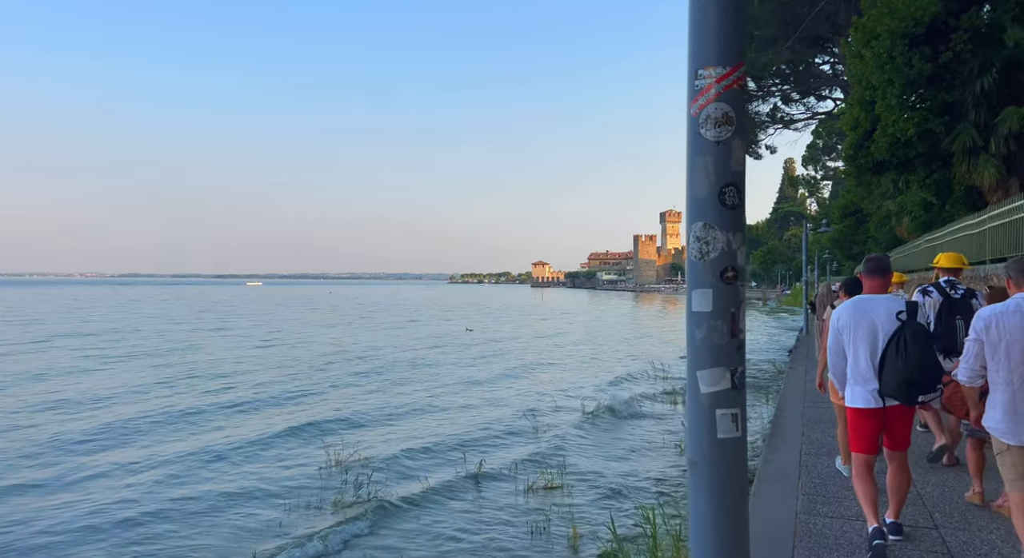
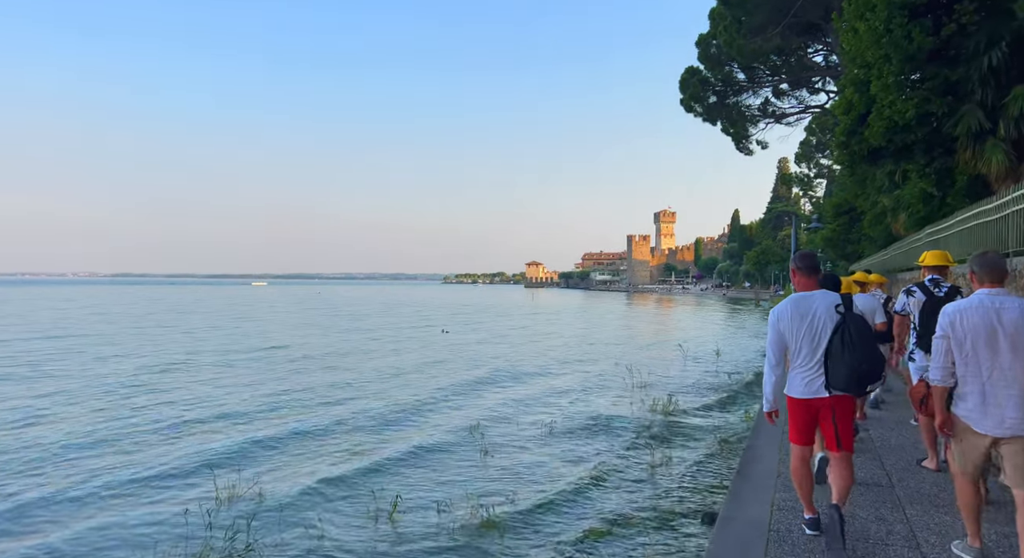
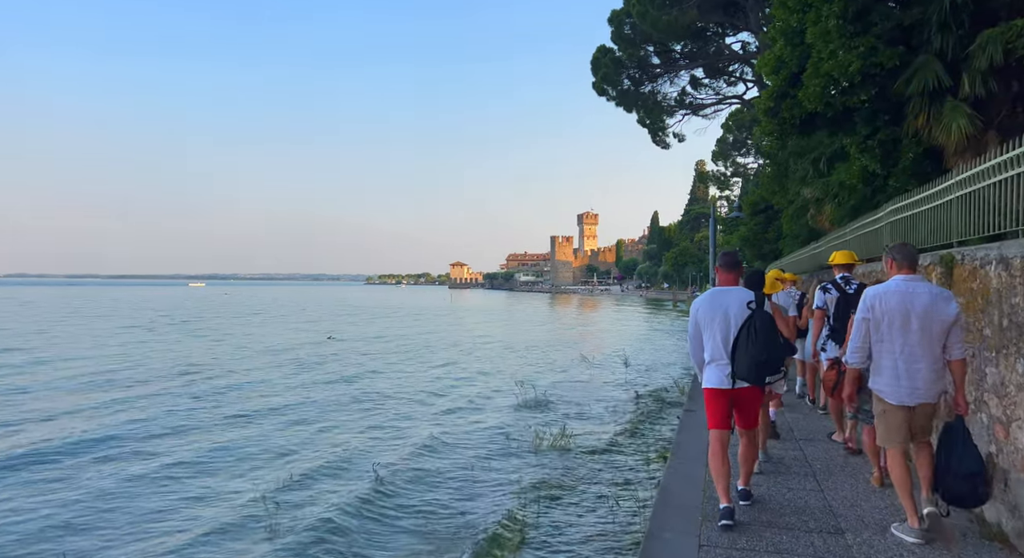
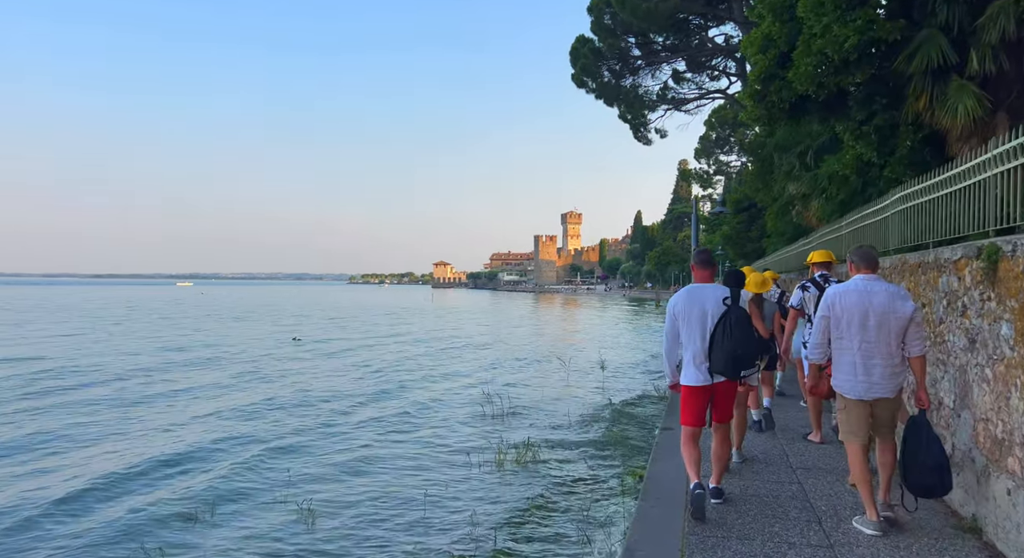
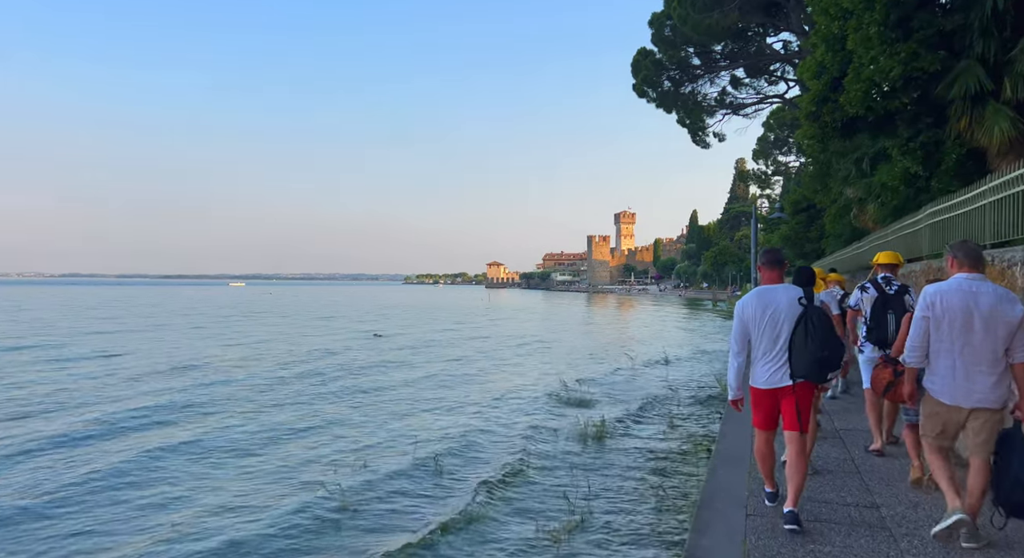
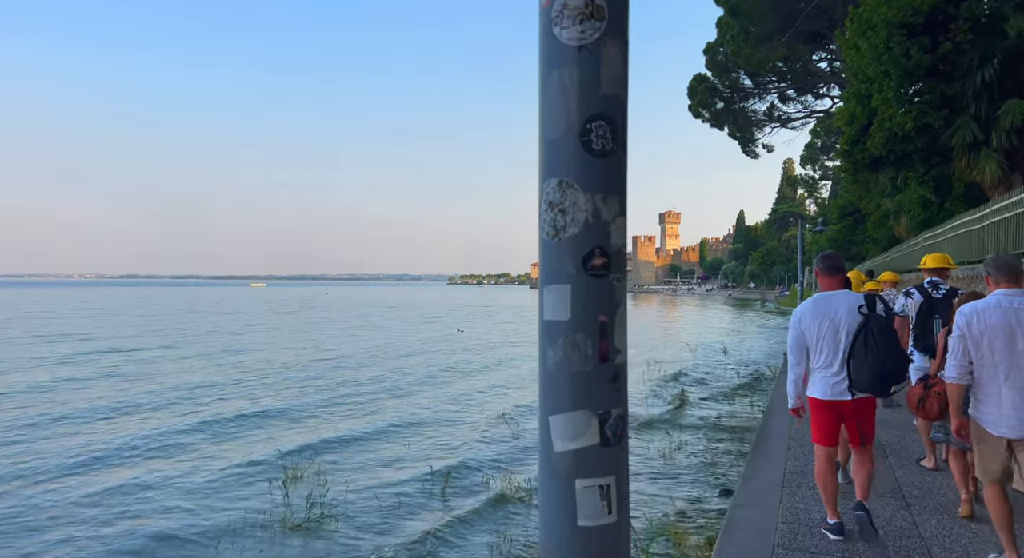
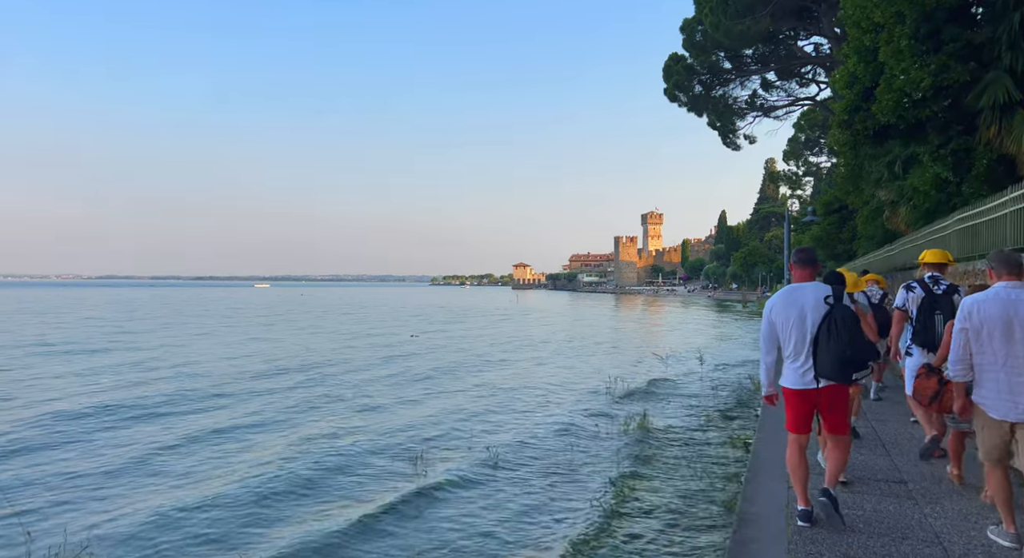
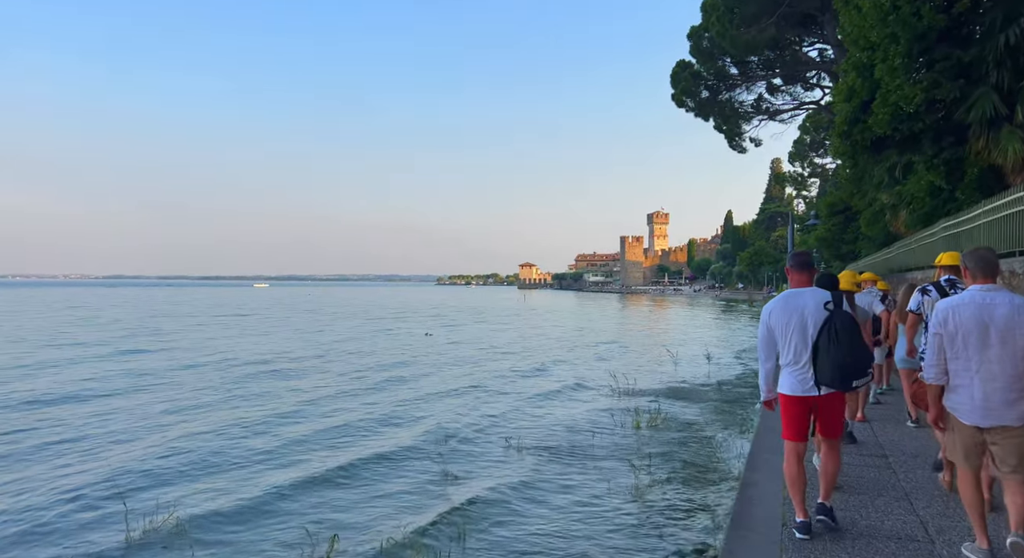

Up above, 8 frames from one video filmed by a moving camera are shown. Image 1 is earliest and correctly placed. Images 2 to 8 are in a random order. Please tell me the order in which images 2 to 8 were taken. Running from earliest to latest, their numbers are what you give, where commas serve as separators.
6, 2, 8, 7, 5, 3, 4
